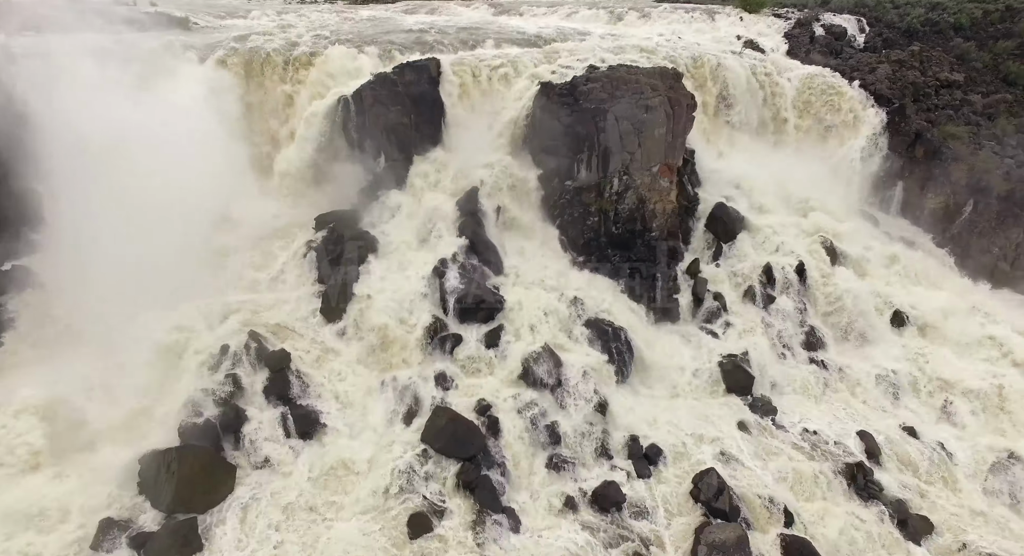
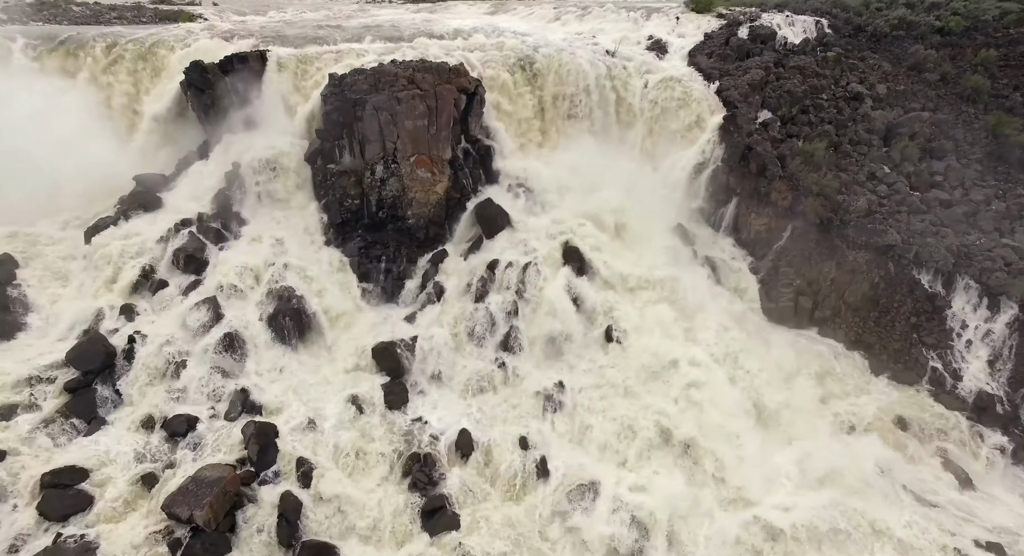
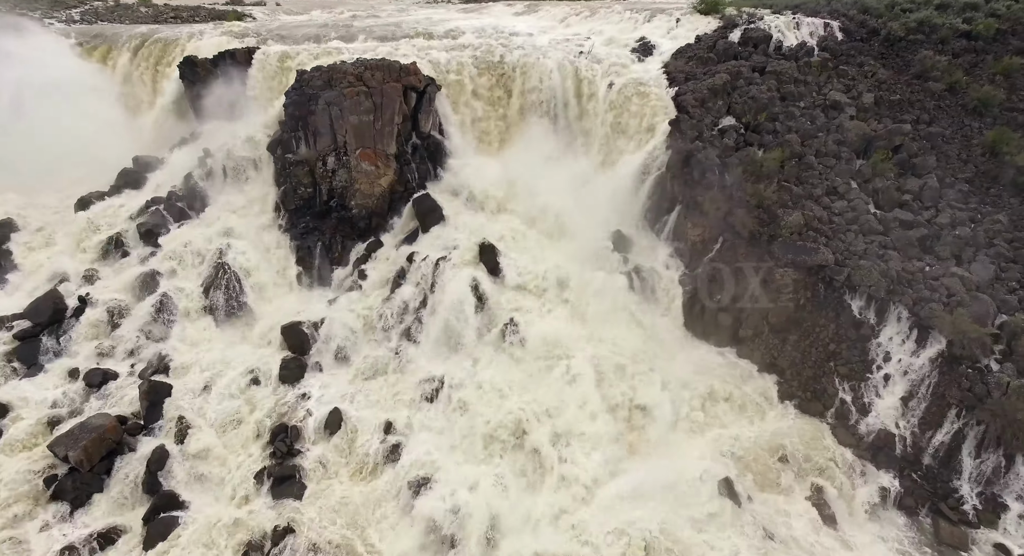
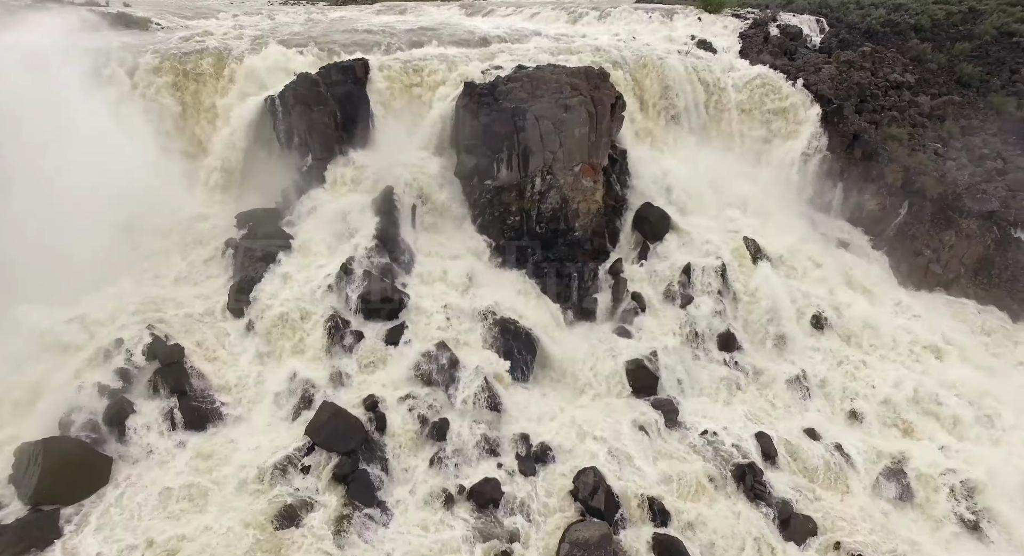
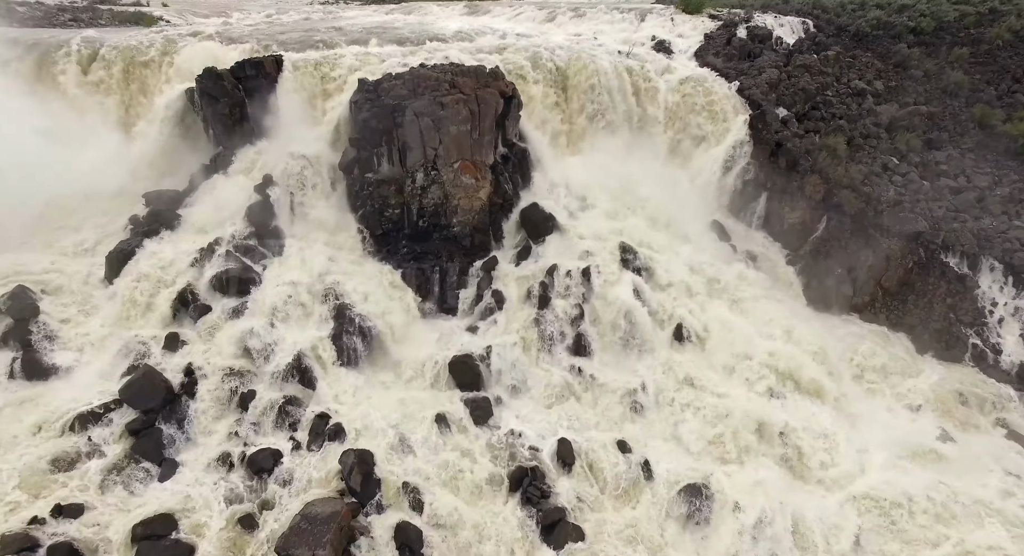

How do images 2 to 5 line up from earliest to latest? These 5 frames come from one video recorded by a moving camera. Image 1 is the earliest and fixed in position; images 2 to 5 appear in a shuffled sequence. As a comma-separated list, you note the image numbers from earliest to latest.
4, 5, 2, 3
